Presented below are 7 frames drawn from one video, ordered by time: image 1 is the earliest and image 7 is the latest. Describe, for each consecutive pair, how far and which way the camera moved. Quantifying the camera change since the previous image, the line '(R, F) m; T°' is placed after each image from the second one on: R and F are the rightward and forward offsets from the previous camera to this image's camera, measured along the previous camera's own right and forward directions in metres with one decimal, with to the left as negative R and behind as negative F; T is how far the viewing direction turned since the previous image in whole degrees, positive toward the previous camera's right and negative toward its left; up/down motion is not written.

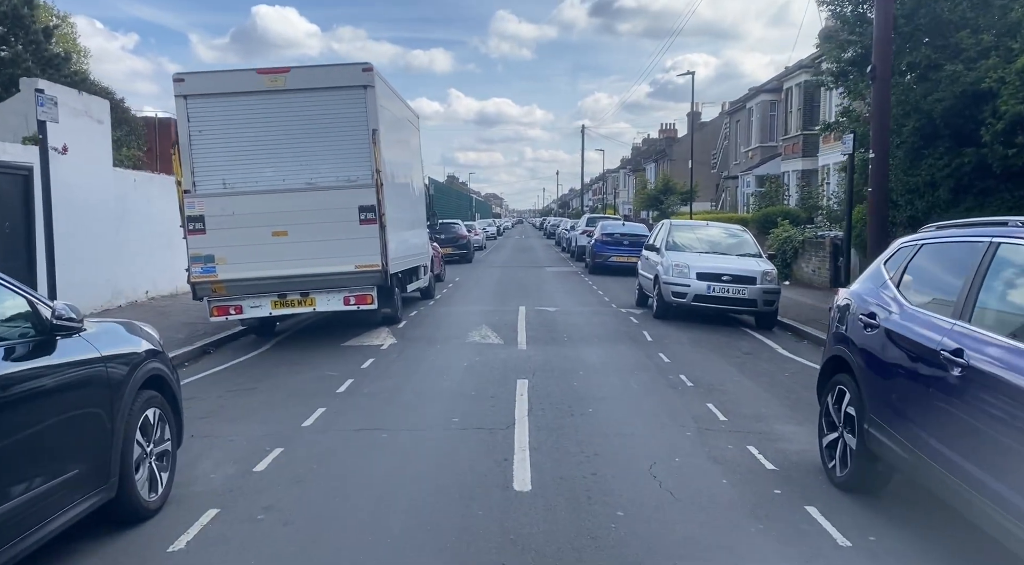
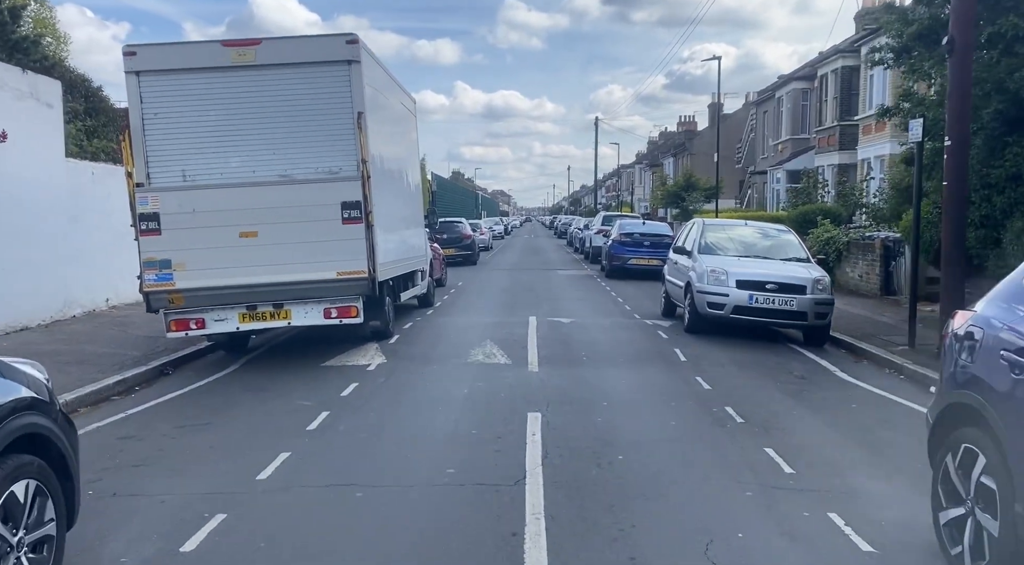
(0.0, +1.6) m; -1°
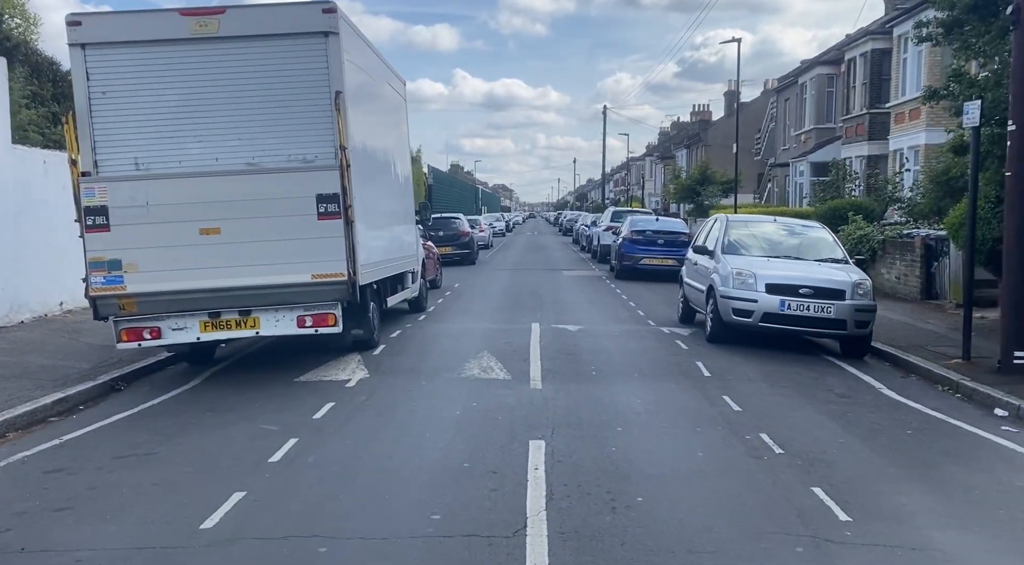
(0.0, +1.1) m; 0°
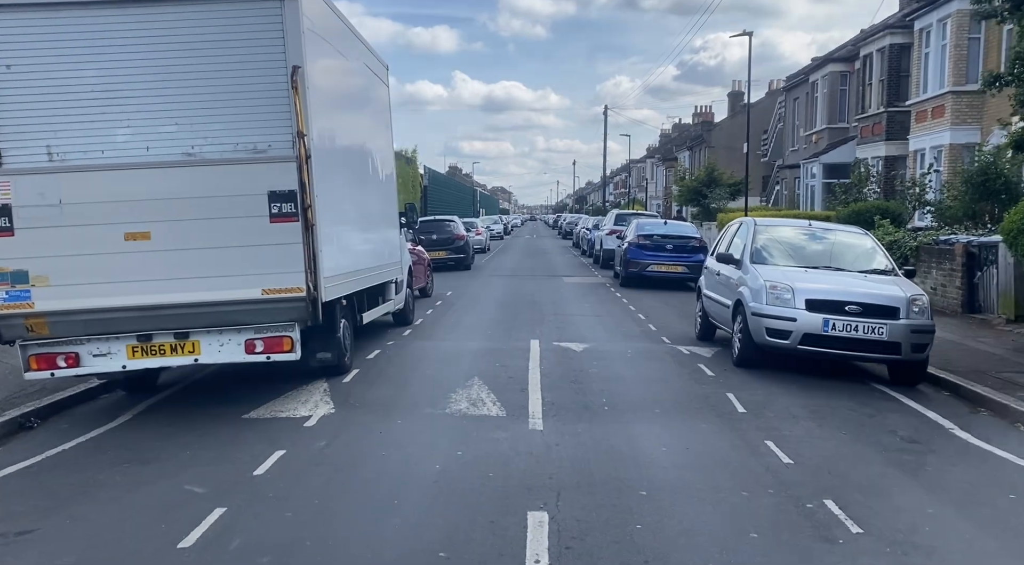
(0.0, +1.4) m; 0°
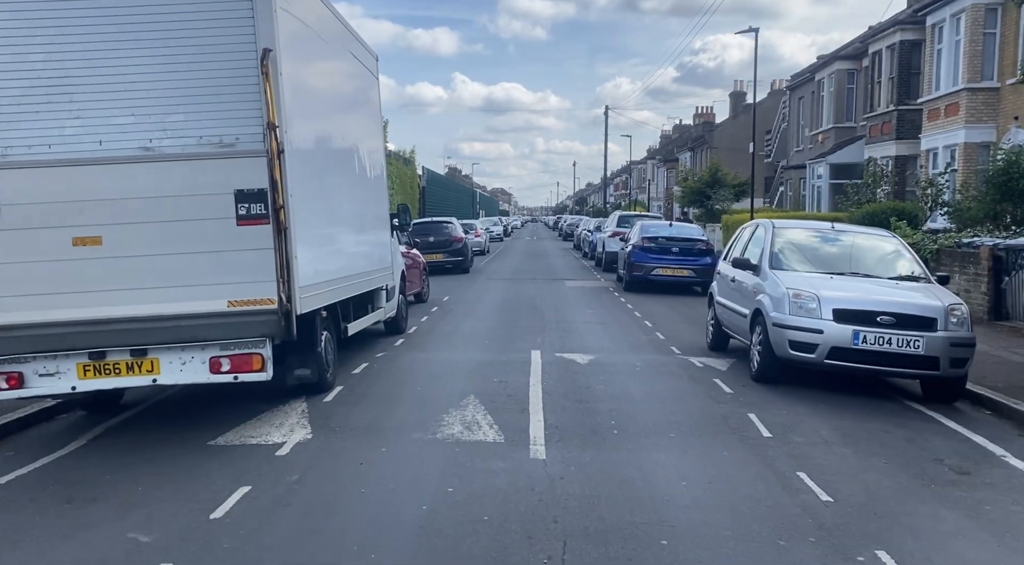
(0.0, +0.7) m; 0°
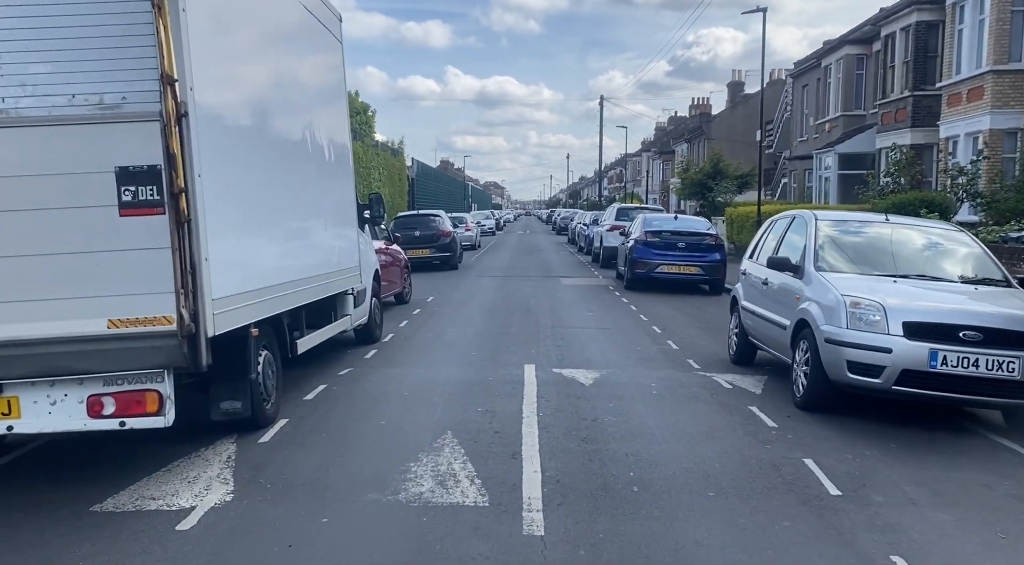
(0.0, +1.5) m; +1°
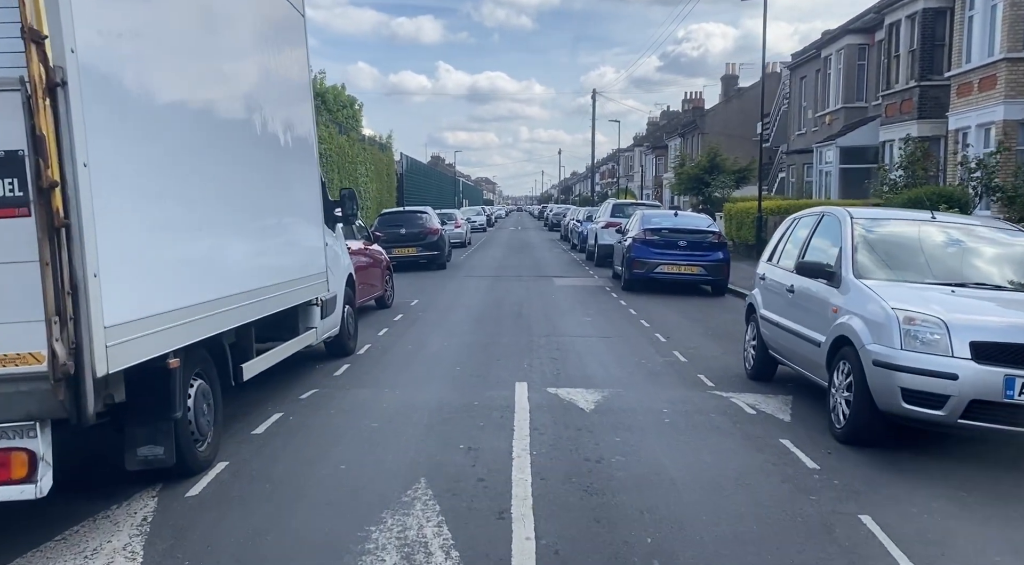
(0.0, +1.0) m; +1°
